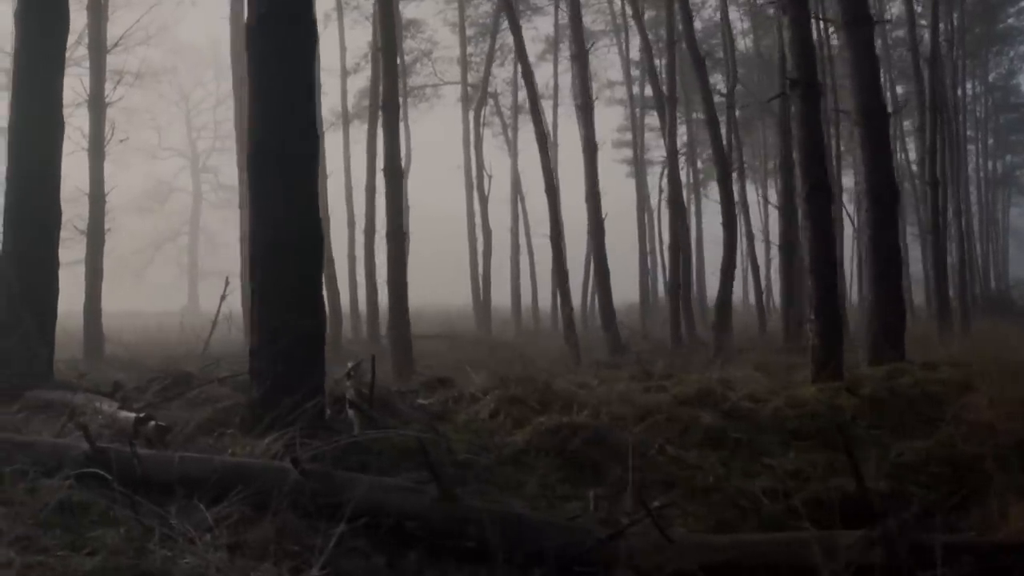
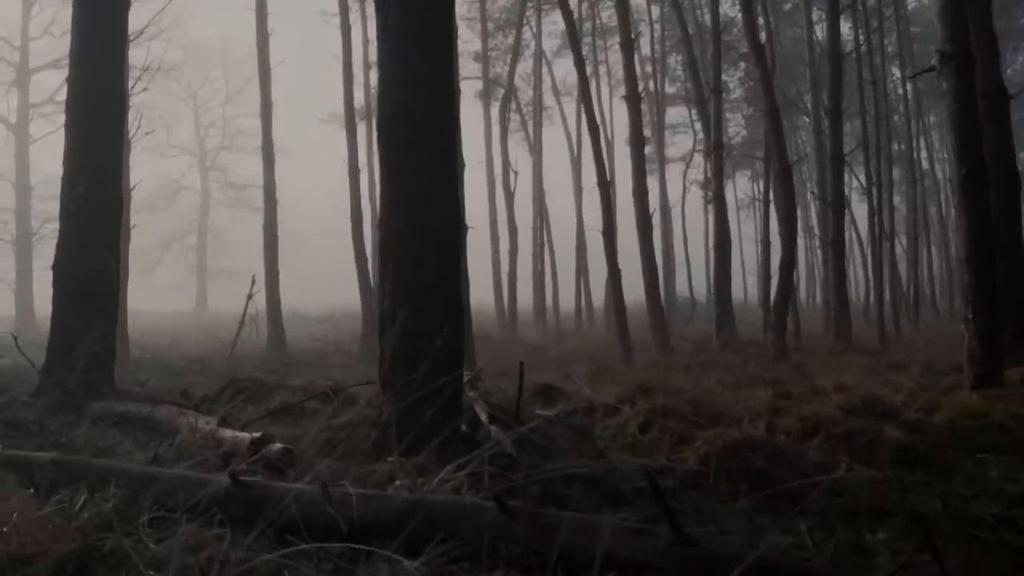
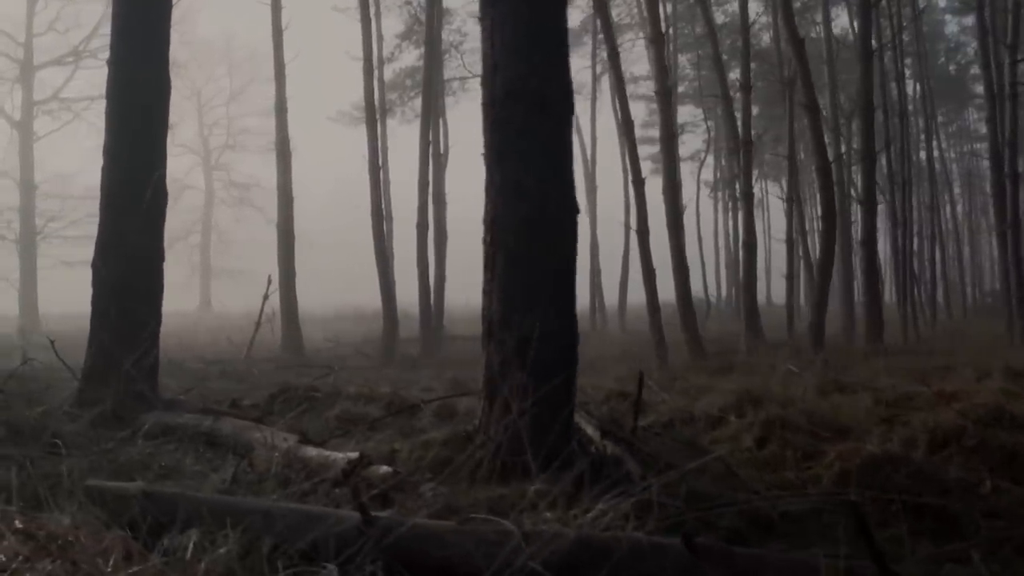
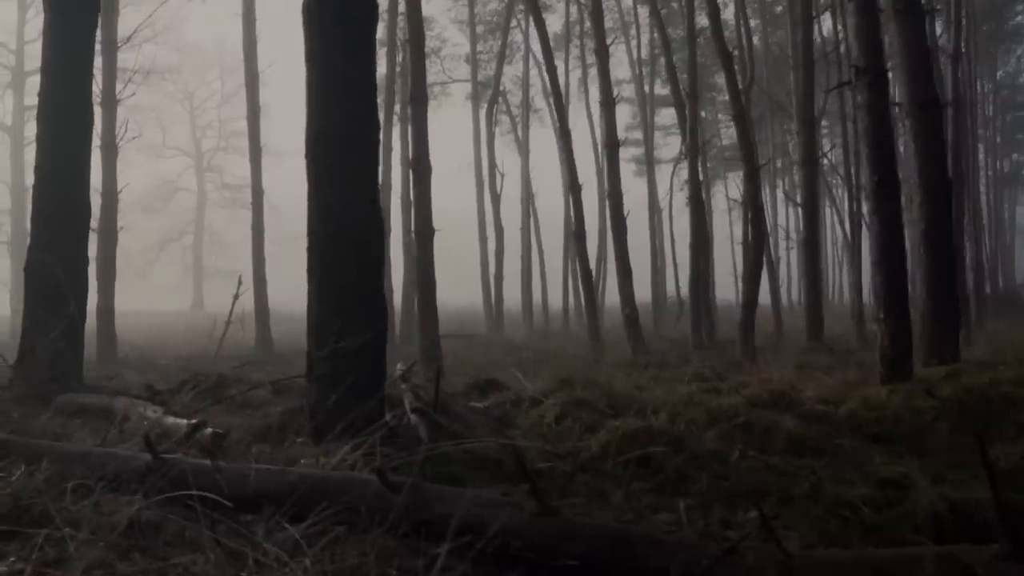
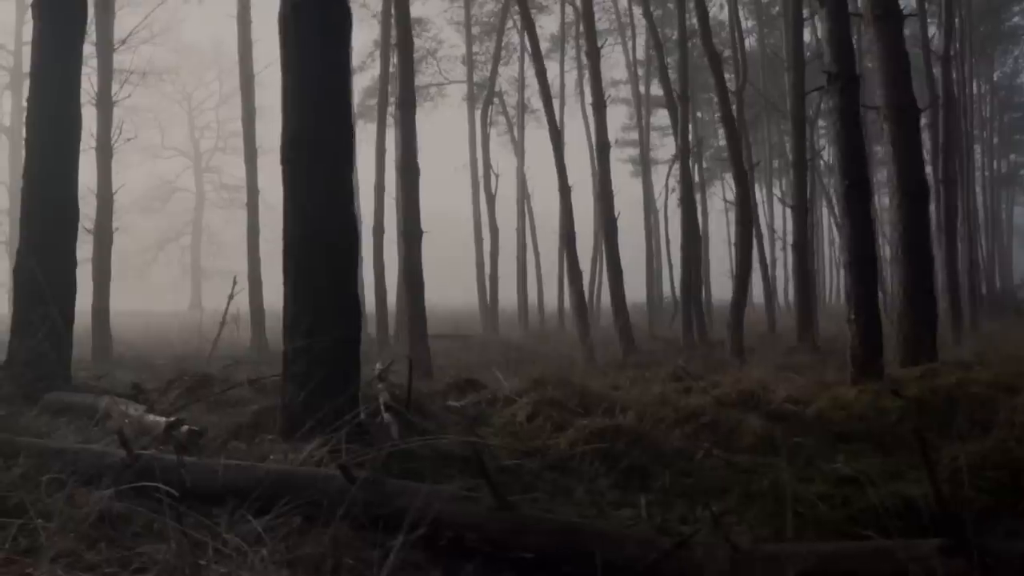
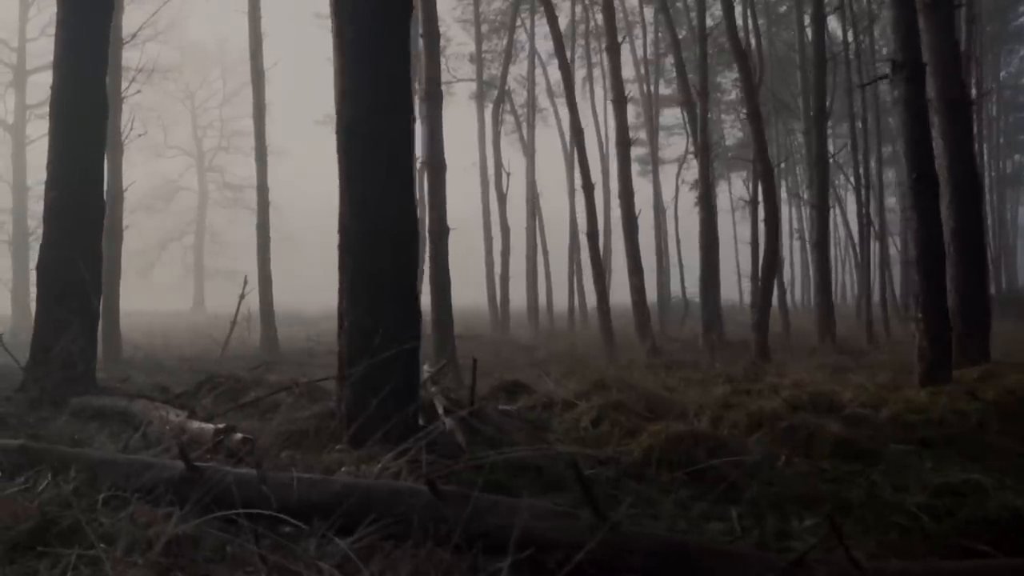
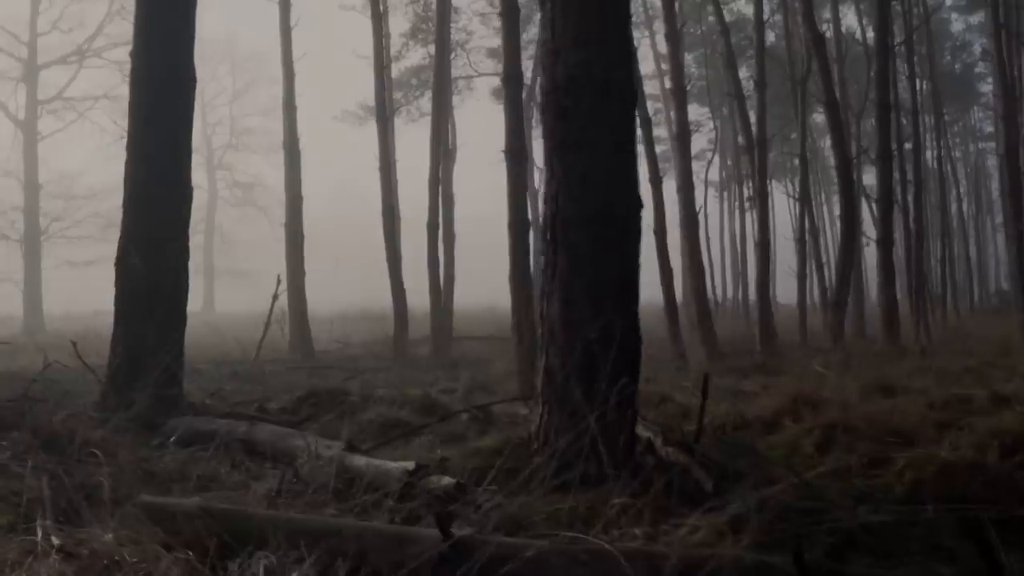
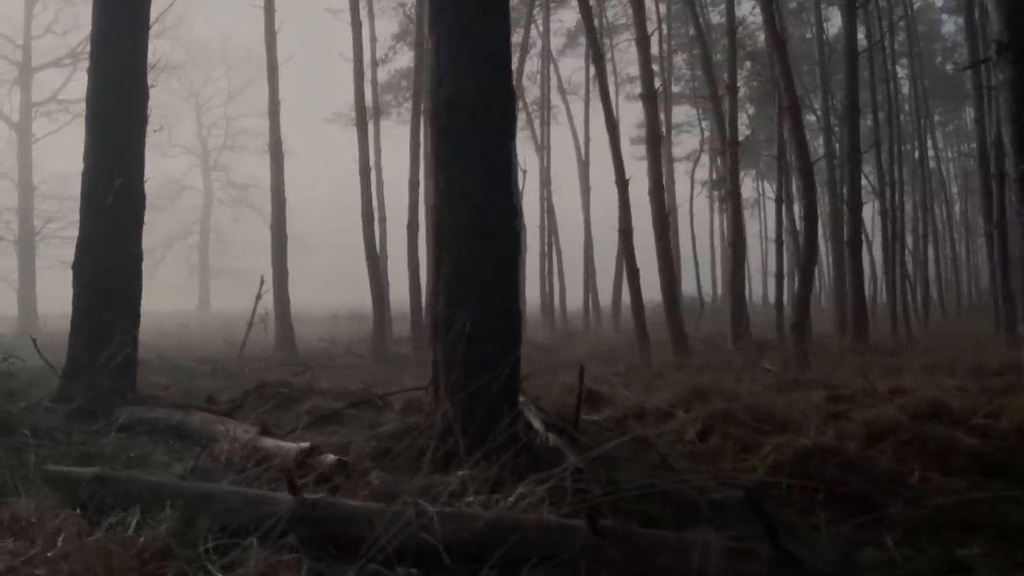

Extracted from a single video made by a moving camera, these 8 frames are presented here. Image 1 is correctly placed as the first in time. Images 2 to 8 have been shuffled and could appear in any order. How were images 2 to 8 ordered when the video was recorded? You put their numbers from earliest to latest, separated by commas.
5, 4, 6, 2, 8, 3, 7
